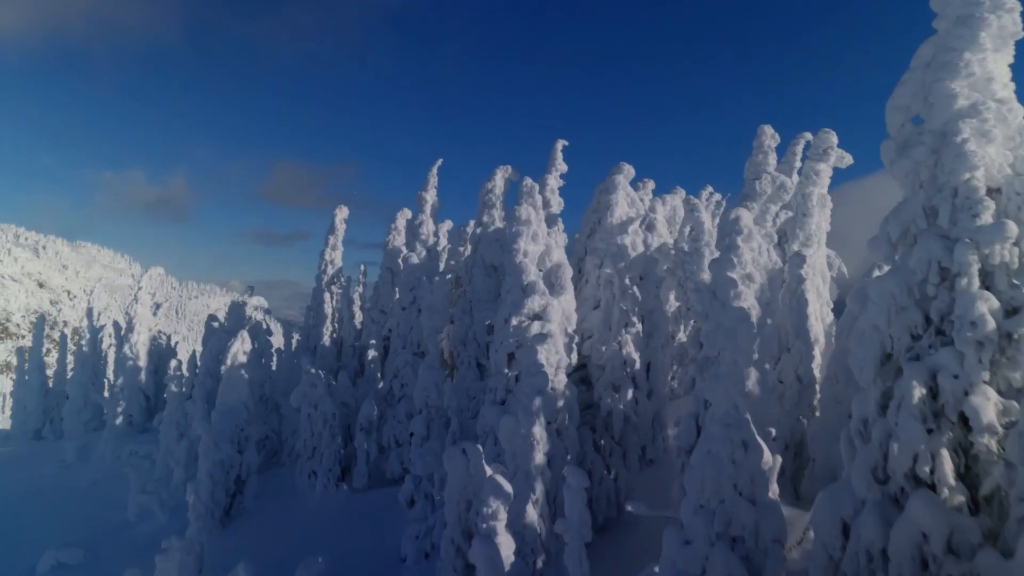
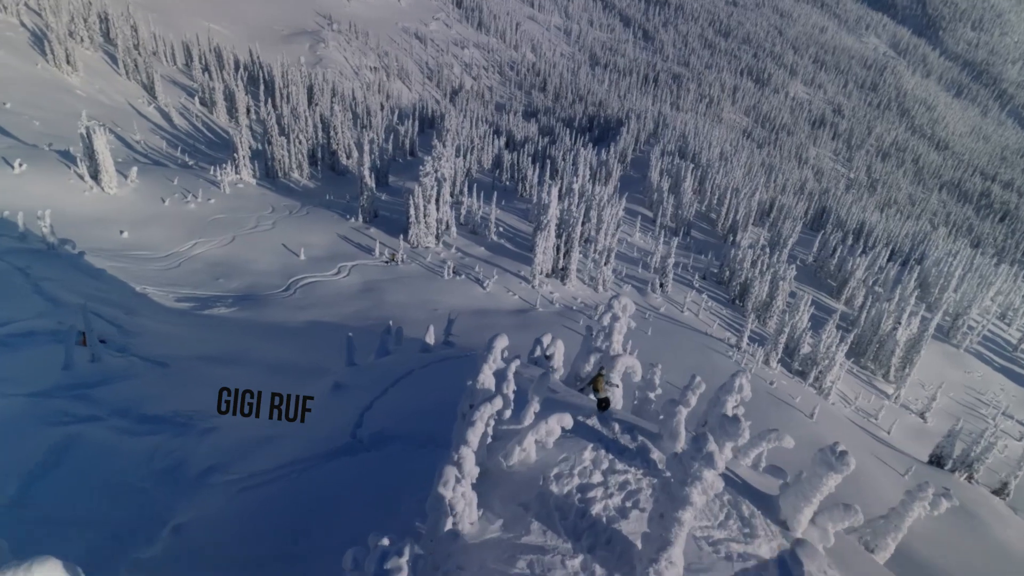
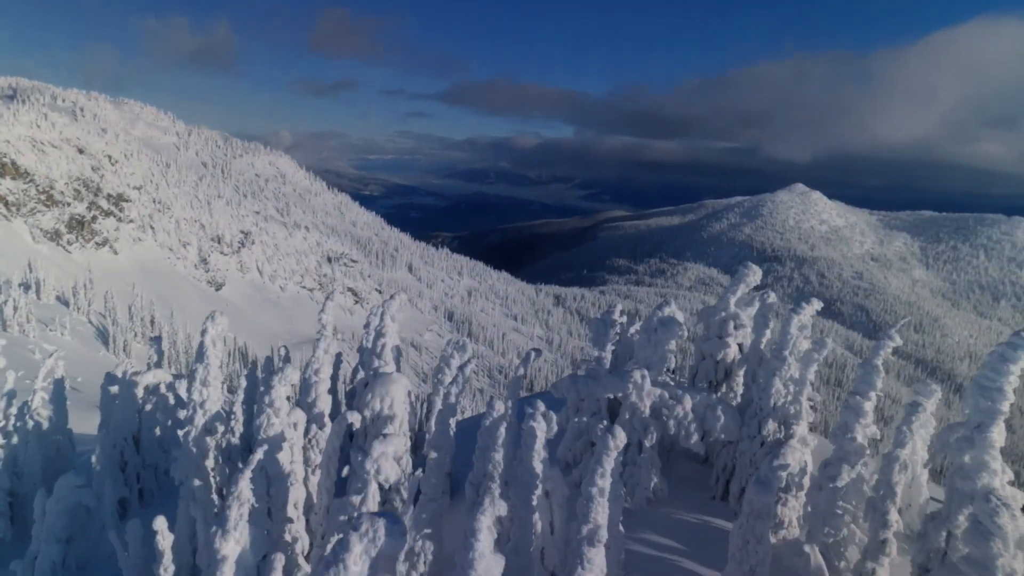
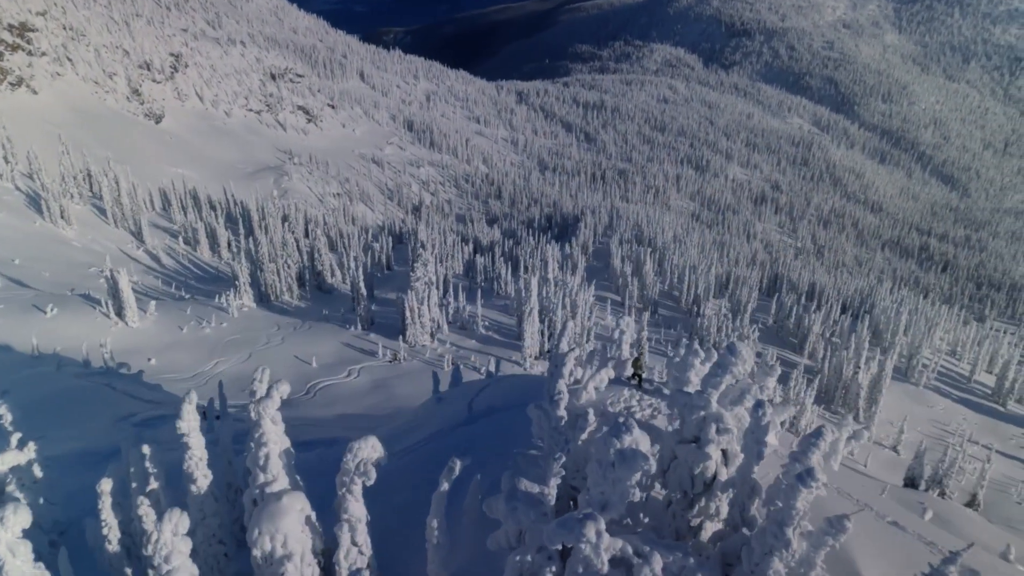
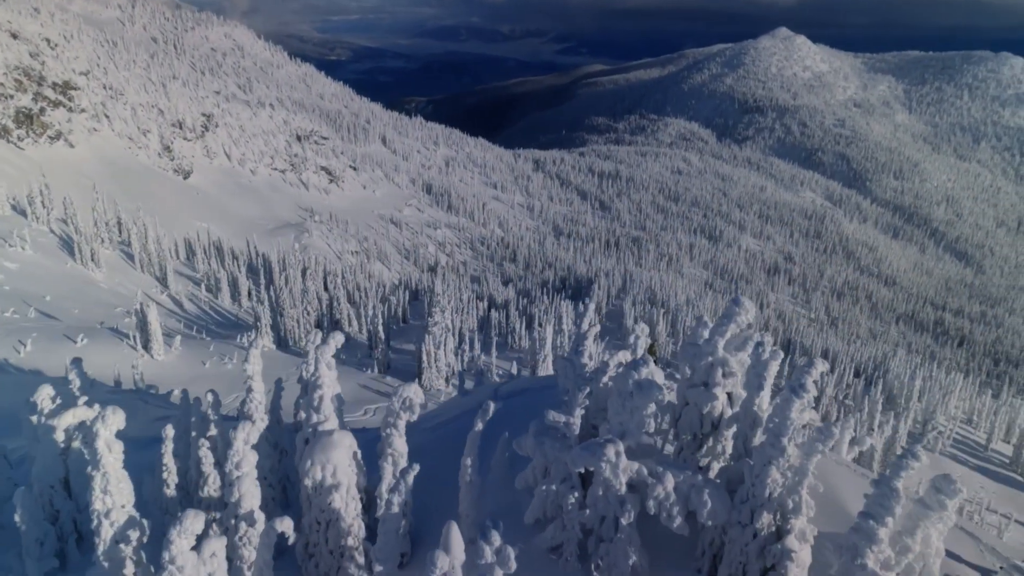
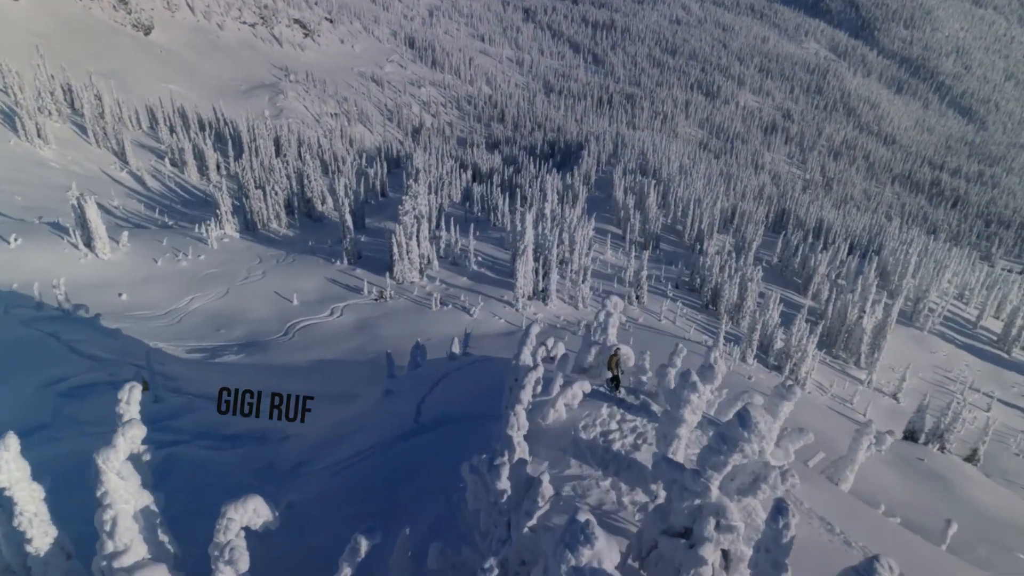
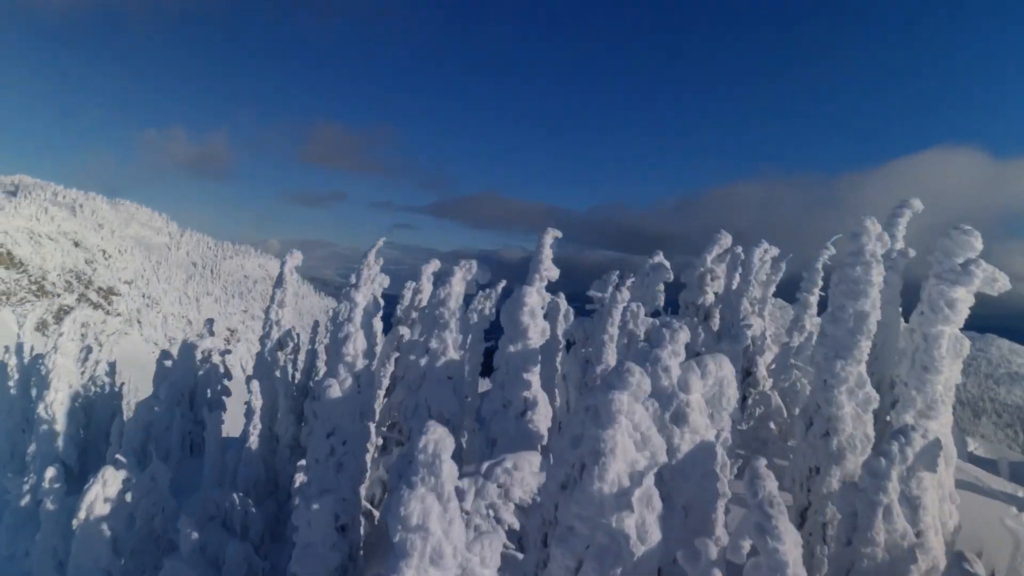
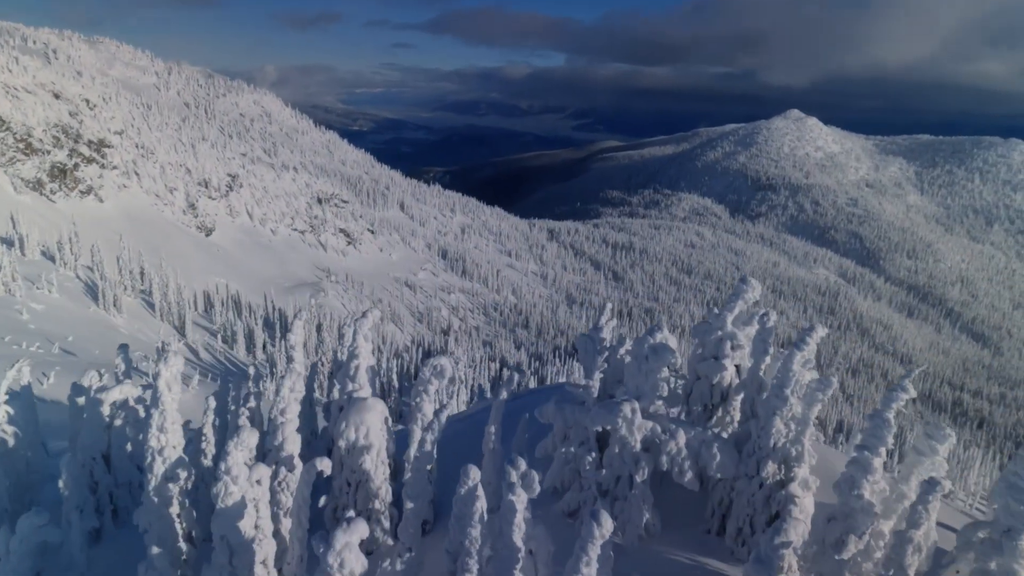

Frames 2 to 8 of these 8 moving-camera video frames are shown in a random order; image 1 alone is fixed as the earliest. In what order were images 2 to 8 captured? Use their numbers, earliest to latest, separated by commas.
7, 3, 8, 5, 4, 6, 2
